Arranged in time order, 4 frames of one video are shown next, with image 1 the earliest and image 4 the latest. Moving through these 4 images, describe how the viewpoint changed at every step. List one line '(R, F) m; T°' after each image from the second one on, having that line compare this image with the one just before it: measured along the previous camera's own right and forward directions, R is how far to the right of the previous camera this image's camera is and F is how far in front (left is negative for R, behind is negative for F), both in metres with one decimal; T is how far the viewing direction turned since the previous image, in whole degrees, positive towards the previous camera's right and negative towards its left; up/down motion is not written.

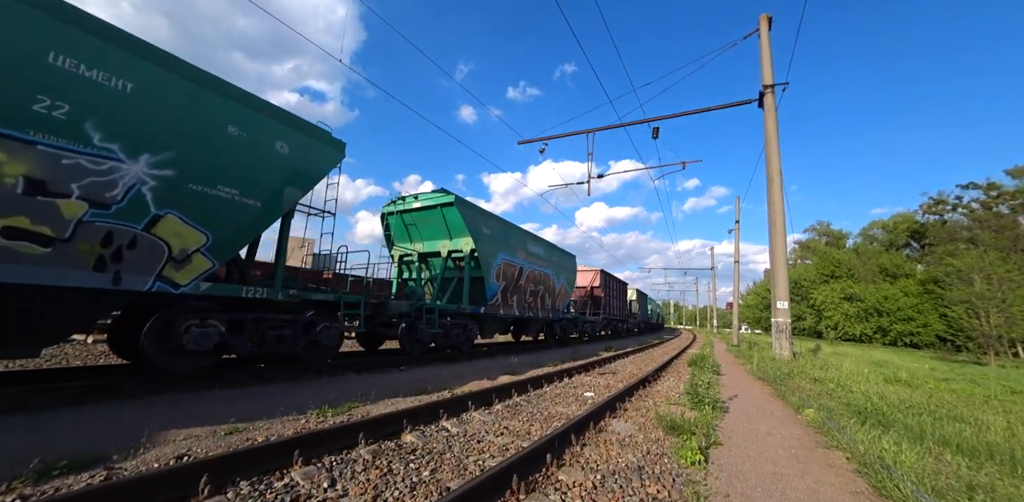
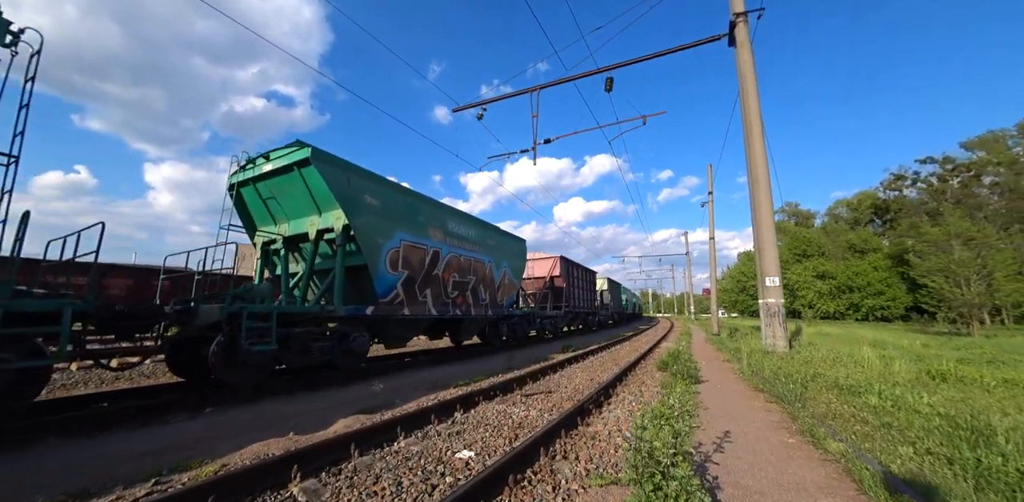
(+1.8, +3.2) m; +3°
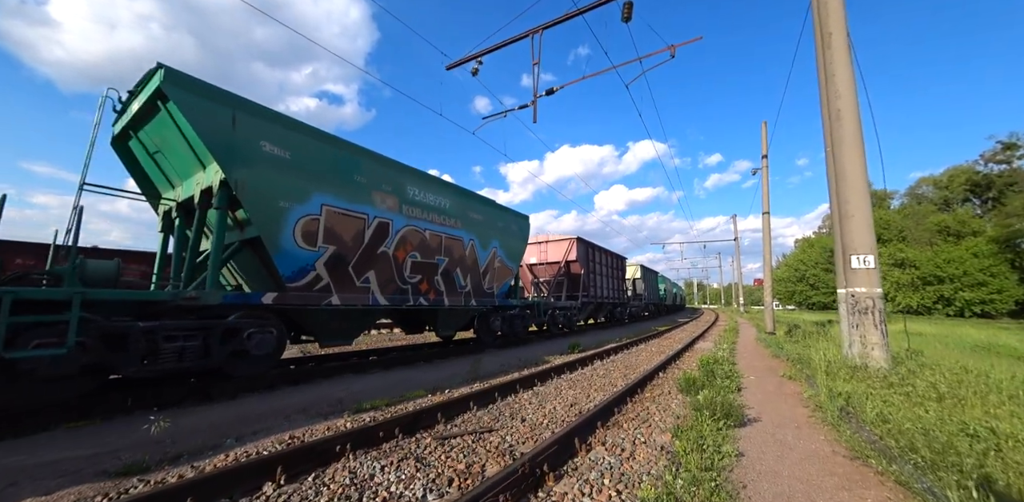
(+1.4, +2.7) m; -6°
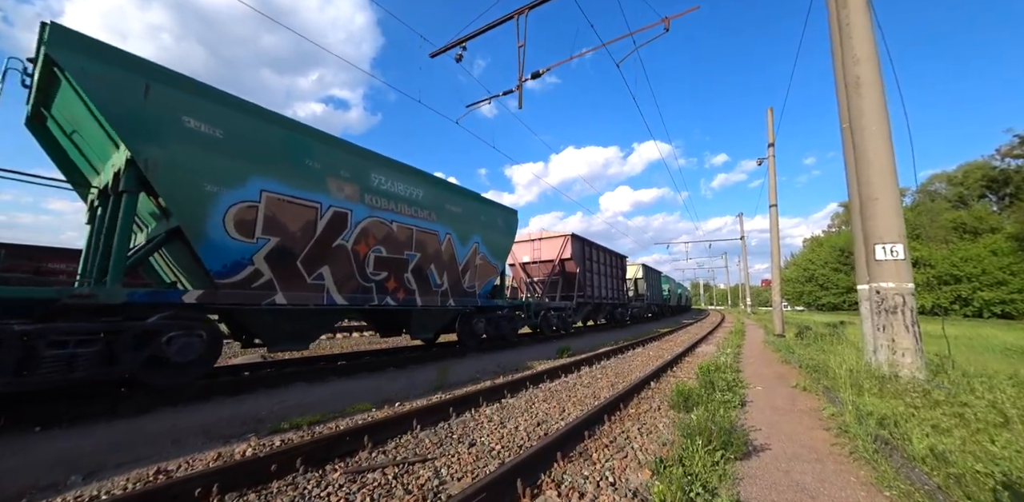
(+0.6, +0.9) m; -1°
